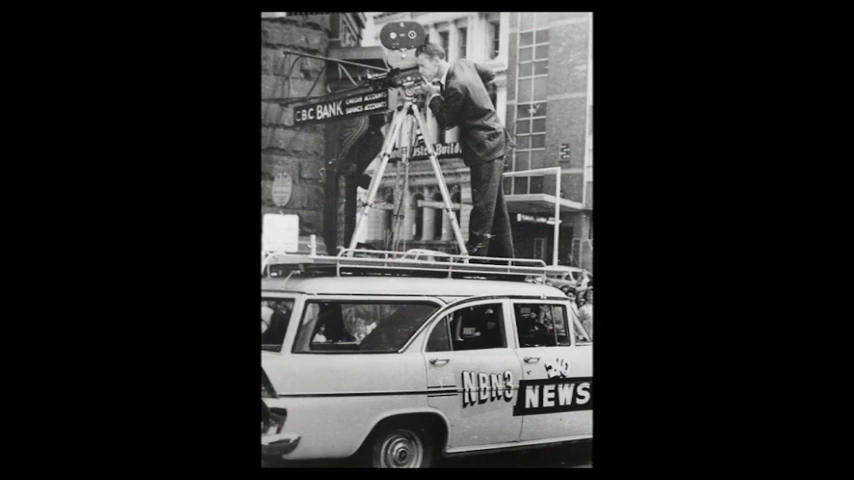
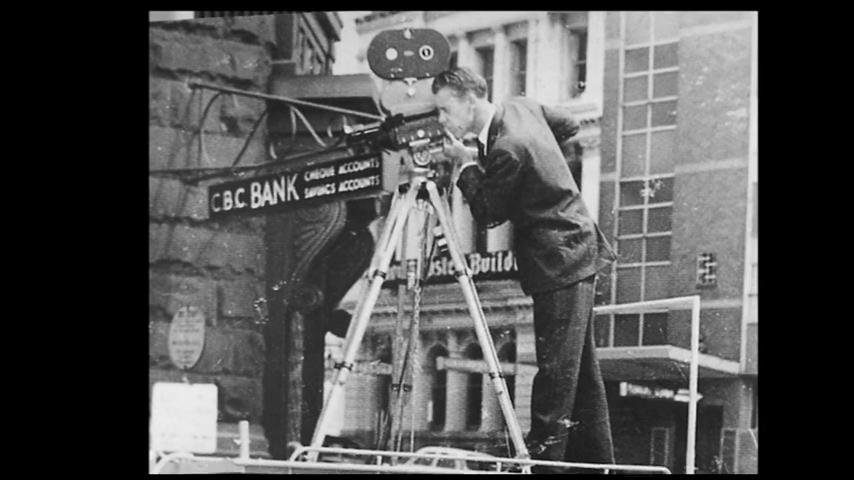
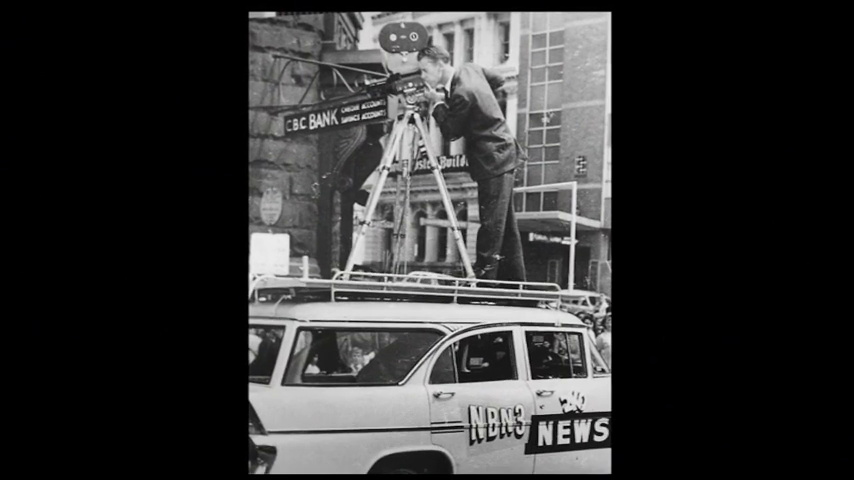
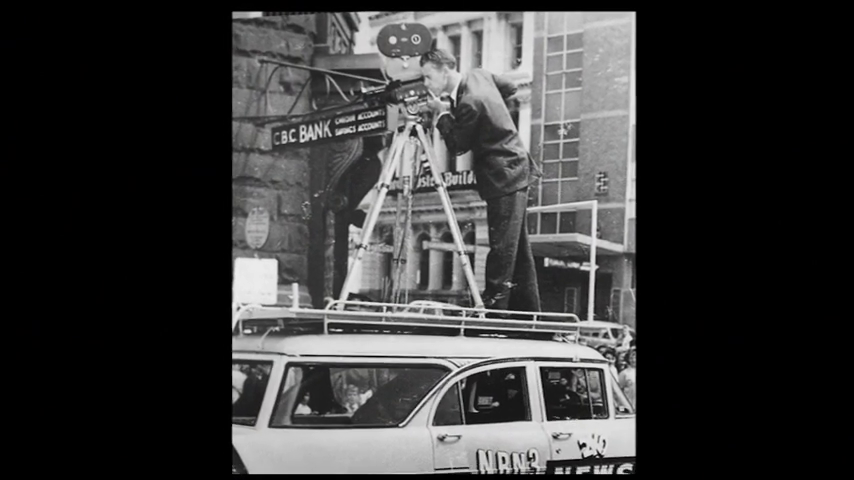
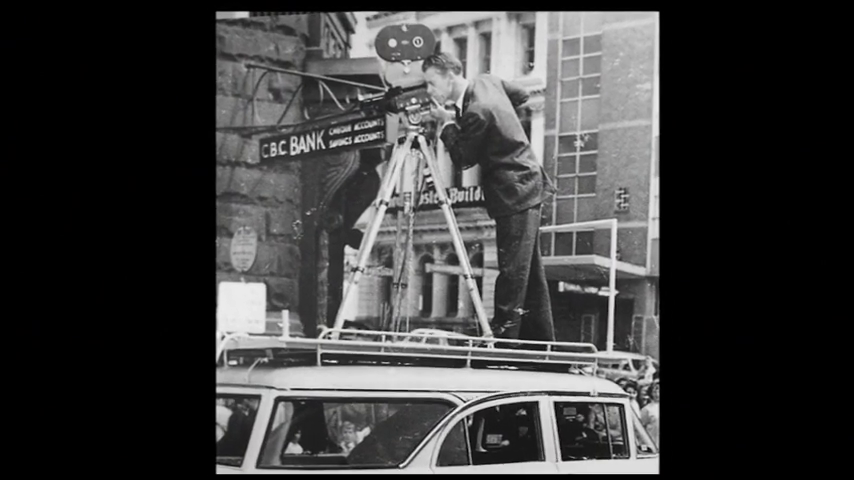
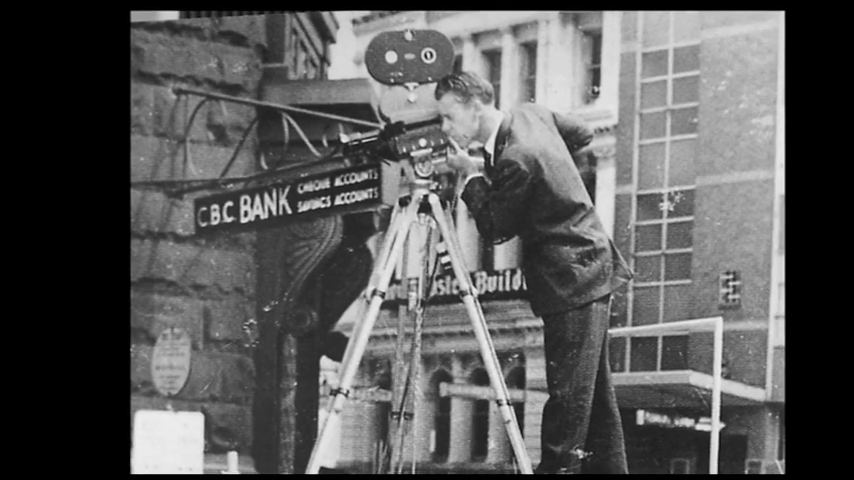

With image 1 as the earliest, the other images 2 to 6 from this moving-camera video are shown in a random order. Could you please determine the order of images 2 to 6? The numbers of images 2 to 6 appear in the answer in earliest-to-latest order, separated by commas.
3, 4, 5, 2, 6
